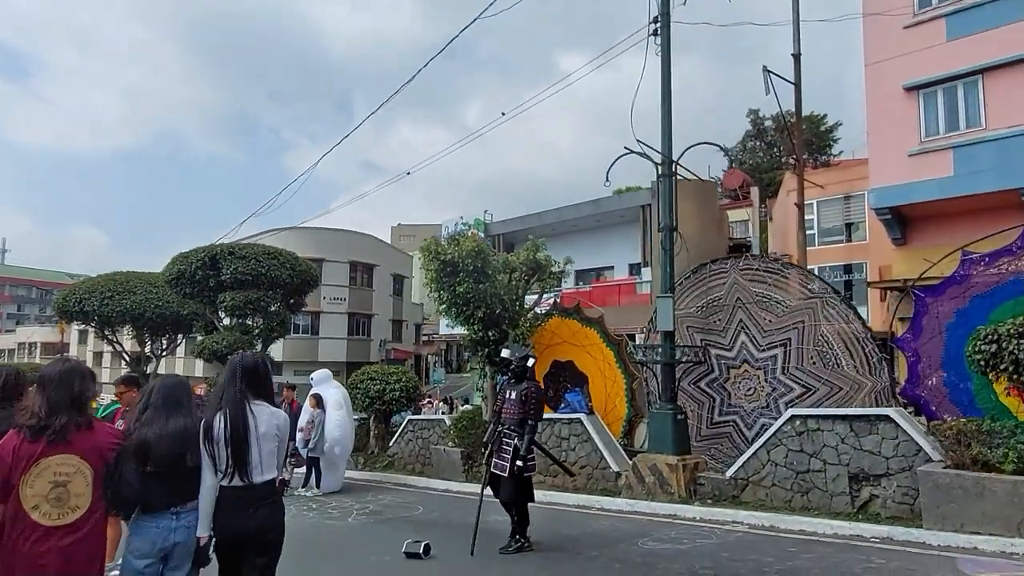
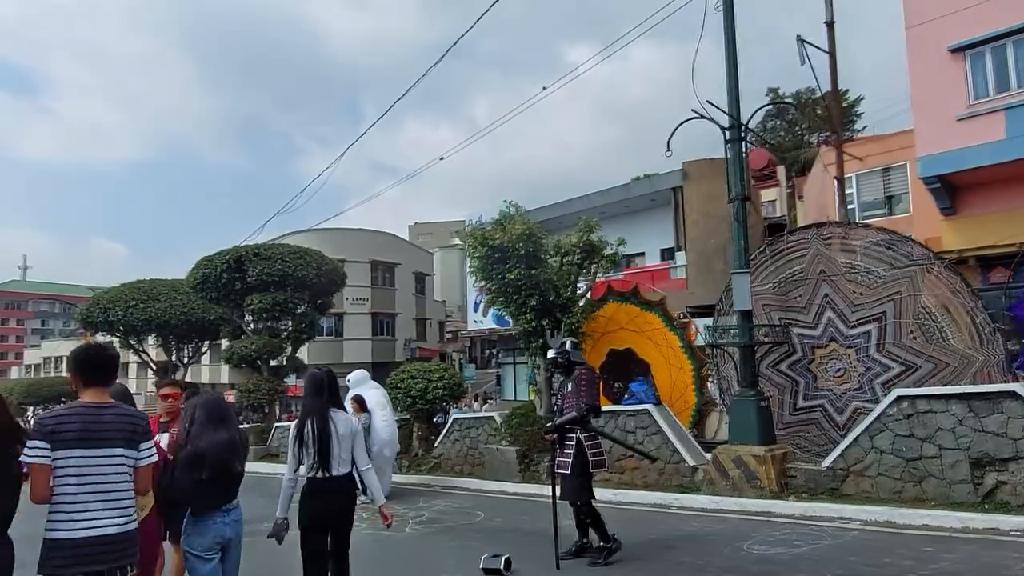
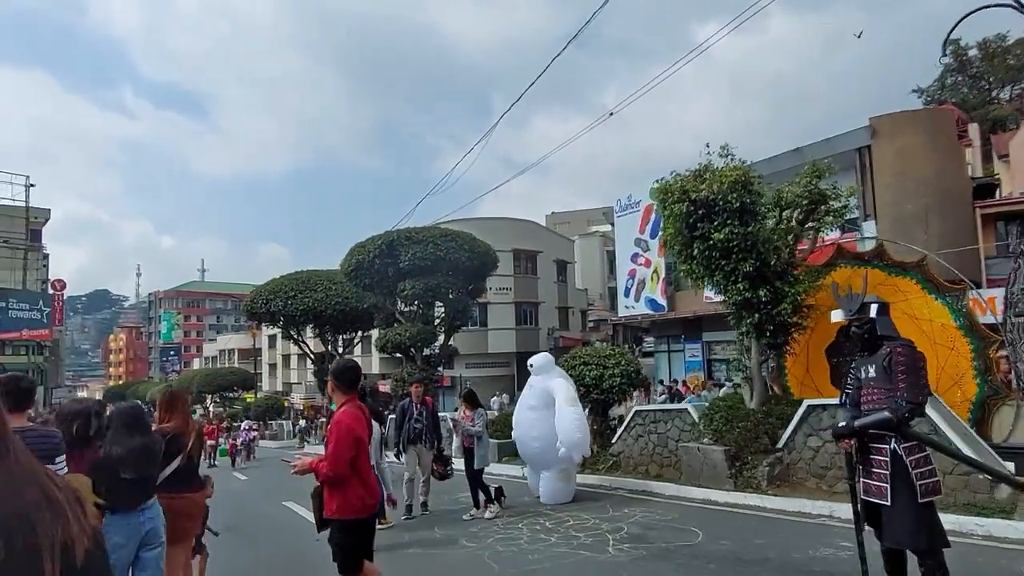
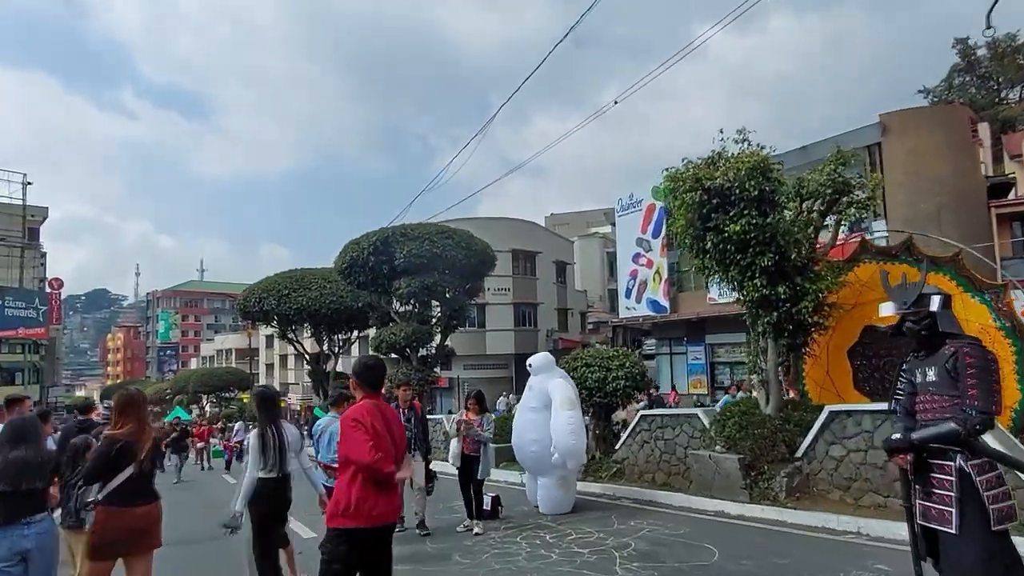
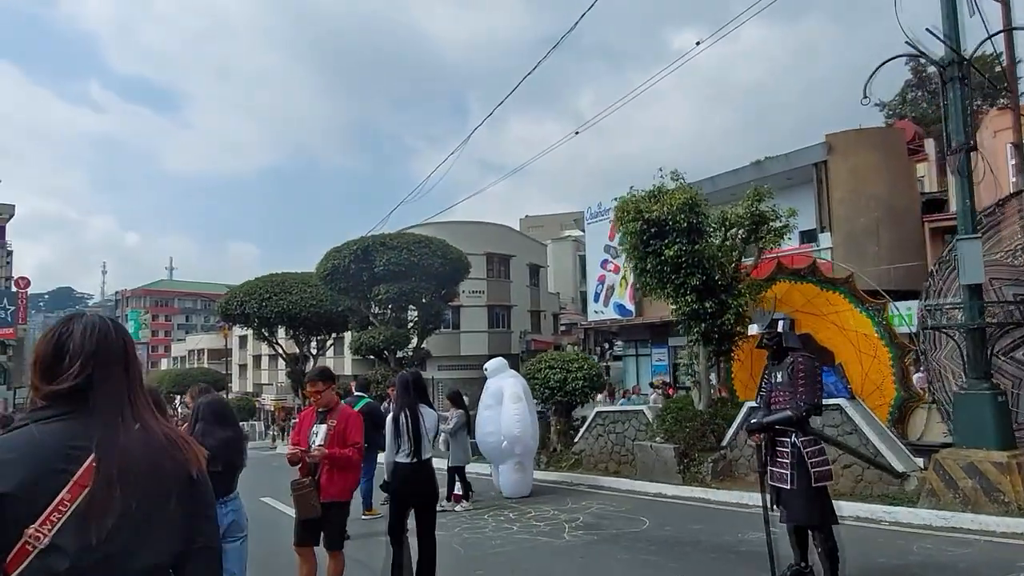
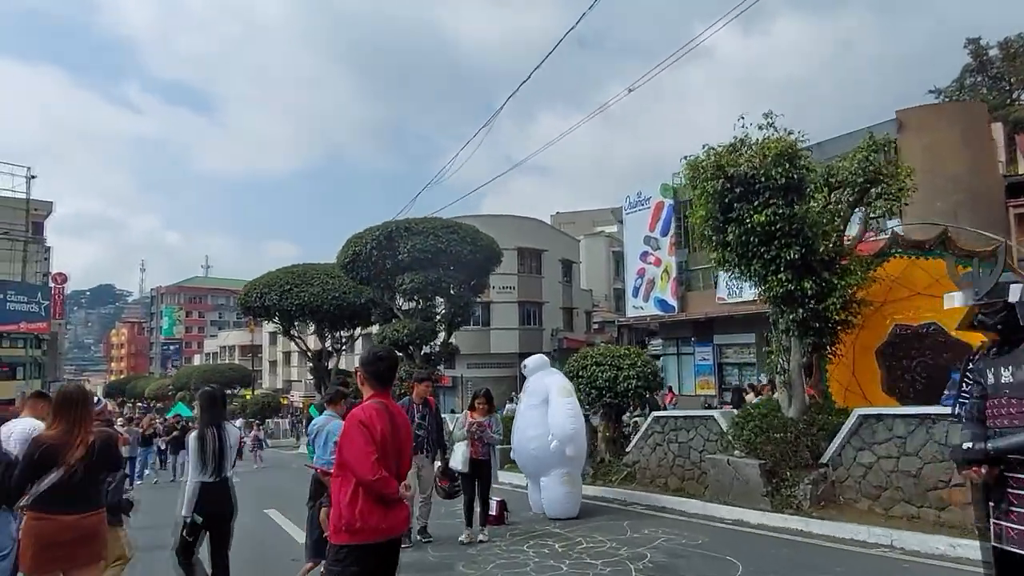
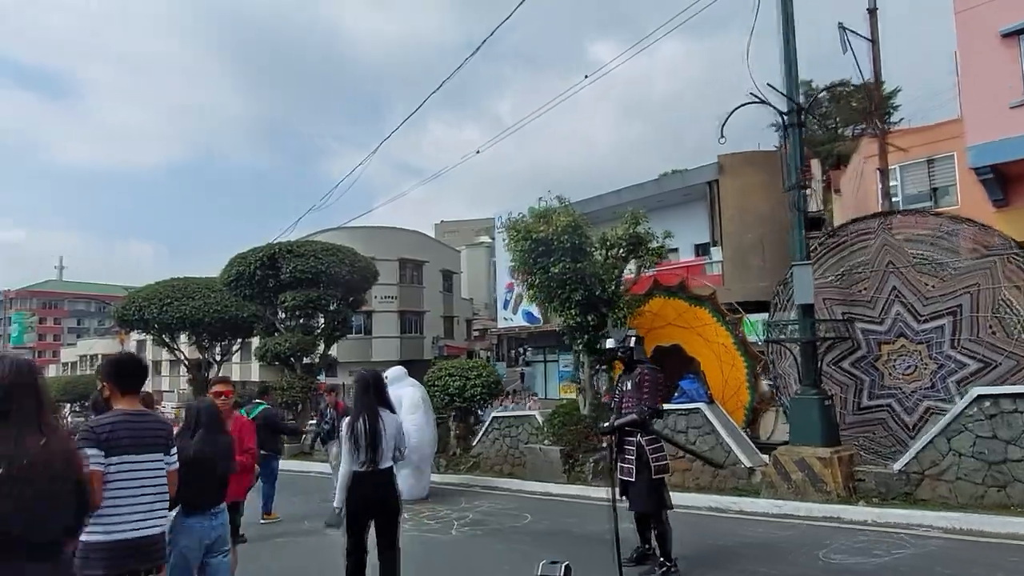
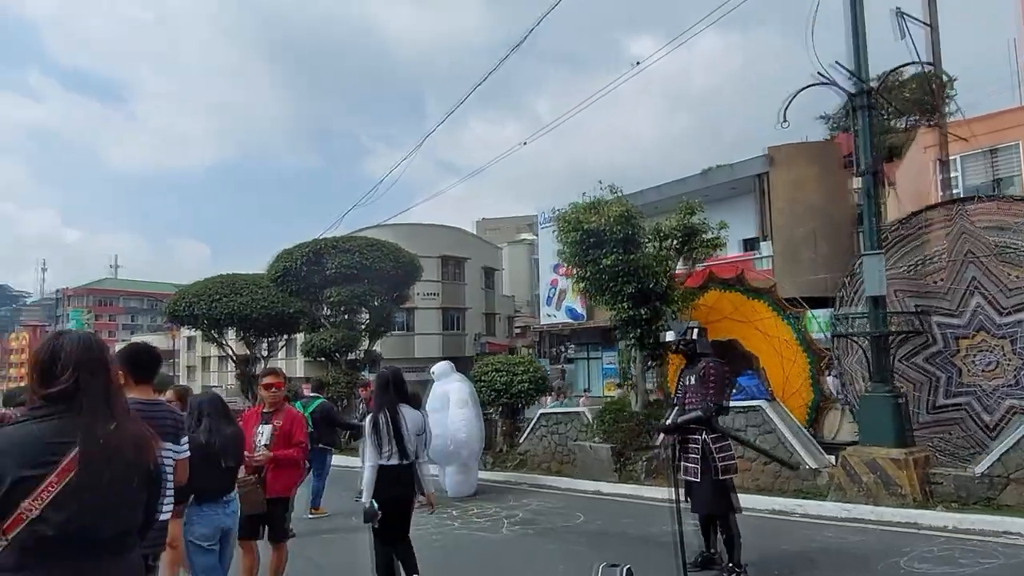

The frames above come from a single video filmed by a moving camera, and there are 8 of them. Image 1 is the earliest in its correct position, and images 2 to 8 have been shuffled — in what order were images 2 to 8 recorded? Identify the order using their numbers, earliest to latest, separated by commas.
2, 7, 8, 5, 3, 4, 6
